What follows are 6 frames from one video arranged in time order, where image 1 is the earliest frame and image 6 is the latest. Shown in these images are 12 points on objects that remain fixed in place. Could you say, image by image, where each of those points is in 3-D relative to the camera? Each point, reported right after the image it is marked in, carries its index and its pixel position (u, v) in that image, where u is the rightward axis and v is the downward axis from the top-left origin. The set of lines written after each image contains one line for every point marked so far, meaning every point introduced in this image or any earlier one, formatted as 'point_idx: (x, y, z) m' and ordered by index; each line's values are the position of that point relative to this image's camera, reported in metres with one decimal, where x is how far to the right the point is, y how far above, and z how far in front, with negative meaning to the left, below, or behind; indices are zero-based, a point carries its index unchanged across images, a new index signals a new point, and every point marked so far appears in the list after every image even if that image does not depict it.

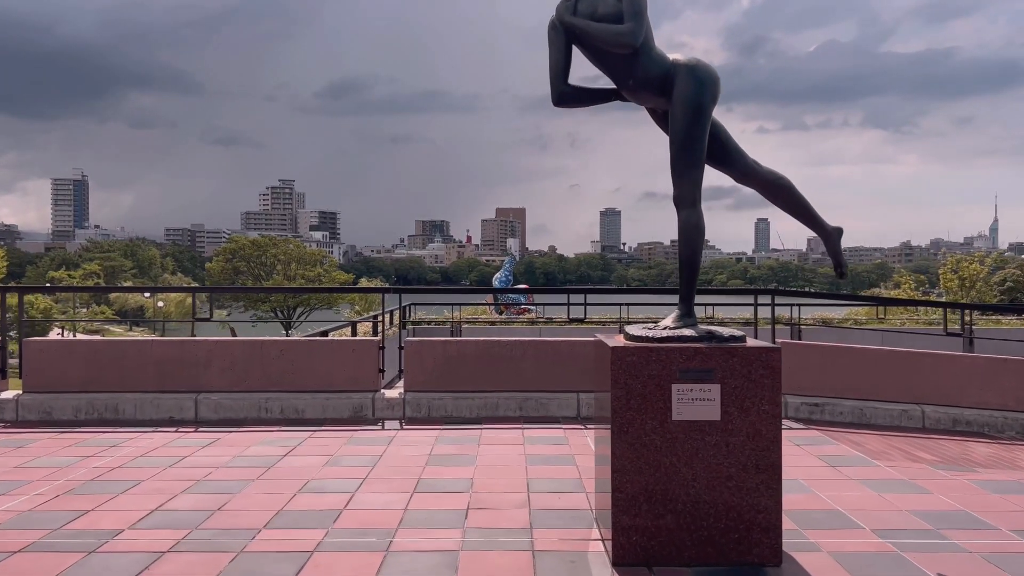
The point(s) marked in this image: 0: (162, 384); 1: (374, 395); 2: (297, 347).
0: (-3.2, -0.9, +7.0) m
1: (-1.2, -1.0, +7.0) m
2: (-1.9, -0.5, +7.0) m
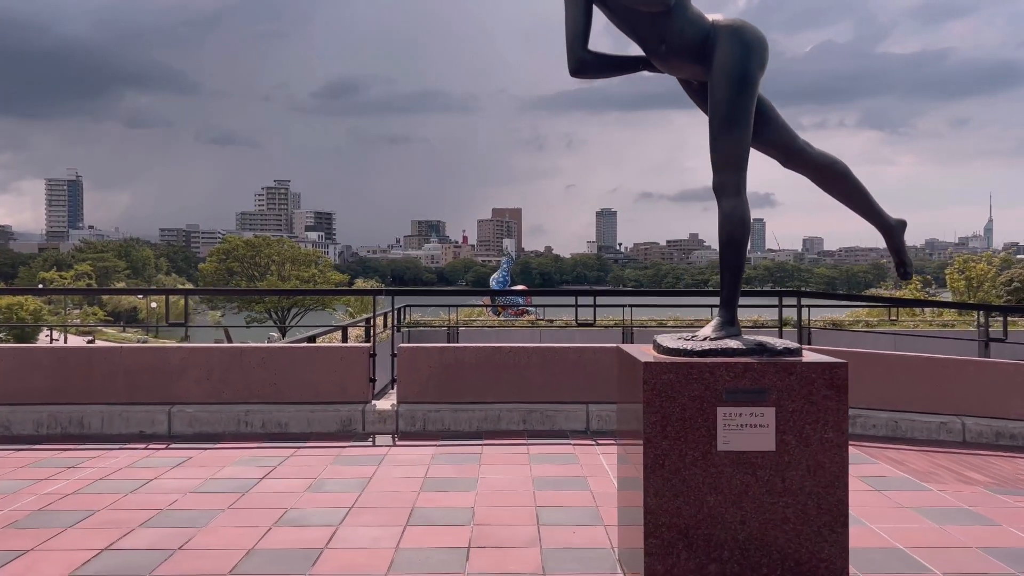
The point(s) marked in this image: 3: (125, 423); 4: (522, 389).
0: (-3.1, -0.9, +6.4) m
1: (-1.2, -1.0, +6.4) m
2: (-1.9, -0.6, +6.4) m
3: (-3.2, -1.1, +6.4) m
4: (+0.1, -0.8, +6.4) m
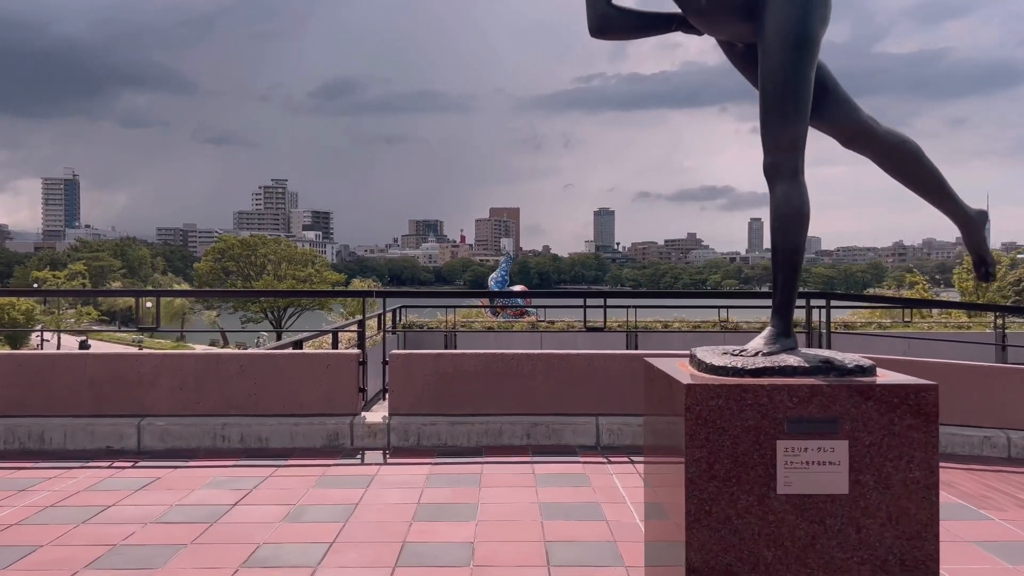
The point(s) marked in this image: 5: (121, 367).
0: (-3.1, -0.9, +5.9) m
1: (-1.2, -1.0, +5.8) m
2: (-1.9, -0.6, +5.9) m
3: (-3.1, -1.1, +5.8) m
4: (+0.1, -0.8, +5.8) m
5: (-2.9, -0.6, +5.9) m
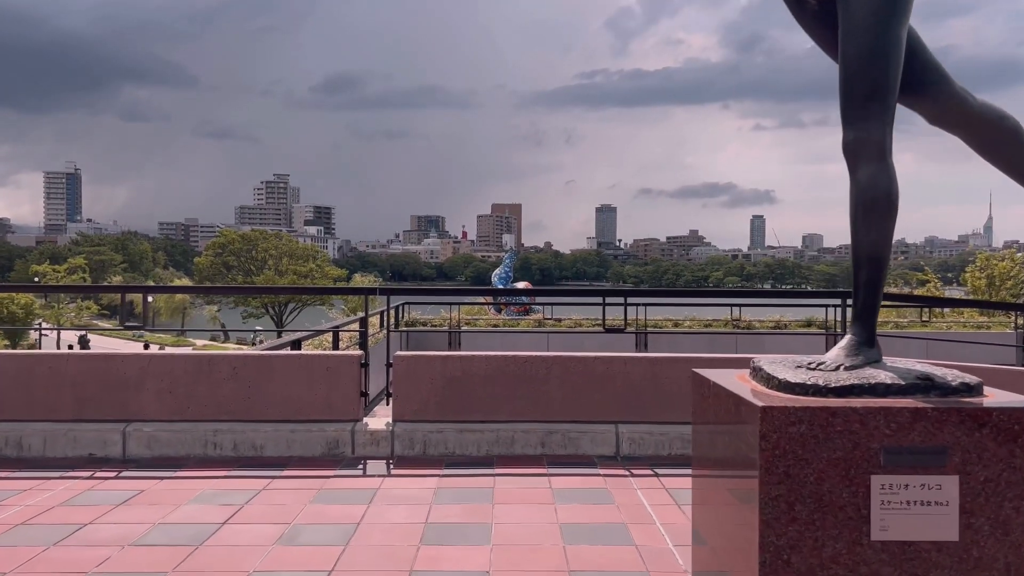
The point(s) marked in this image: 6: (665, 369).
0: (-3.0, -0.9, +5.5) m
1: (-1.1, -1.0, +5.4) m
2: (-1.8, -0.5, +5.5) m
3: (-3.1, -1.1, +5.4) m
4: (+0.2, -0.8, +5.4) m
5: (-2.9, -0.6, +5.5) m
6: (+1.1, -0.6, +5.4) m
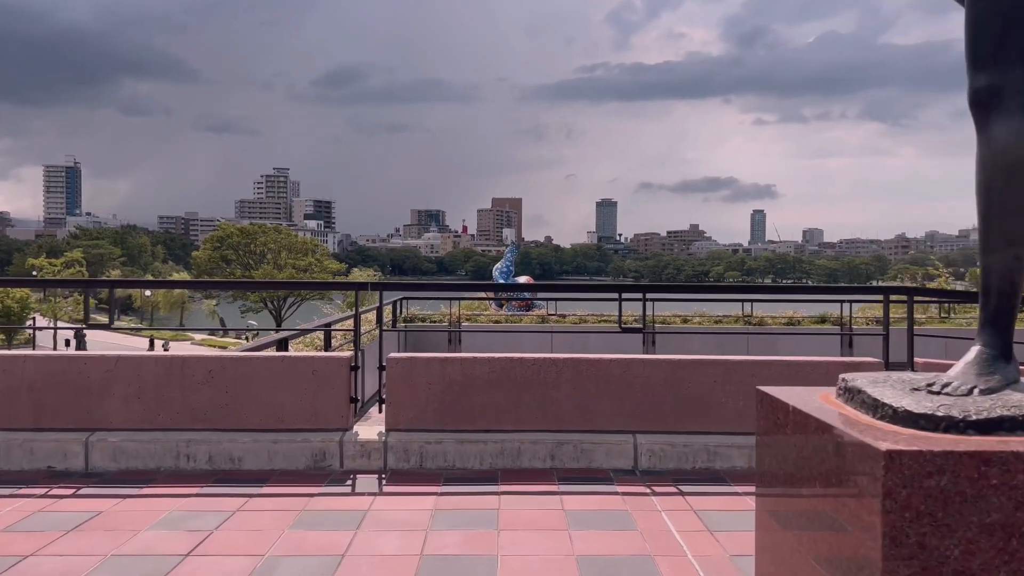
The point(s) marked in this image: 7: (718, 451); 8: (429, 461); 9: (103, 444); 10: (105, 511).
0: (-3.0, -0.8, +4.9) m
1: (-1.1, -0.9, +4.9) m
2: (-1.8, -0.5, +4.9) m
3: (-3.0, -1.0, +4.9) m
4: (+0.2, -0.8, +4.9) m
5: (-2.8, -0.5, +4.9) m
6: (+1.1, -0.5, +4.9) m
7: (+1.3, -1.0, +4.8) m
8: (-0.5, -1.1, +4.8) m
9: (-2.6, -1.0, +4.8) m
10: (-2.1, -1.2, +4.1) m
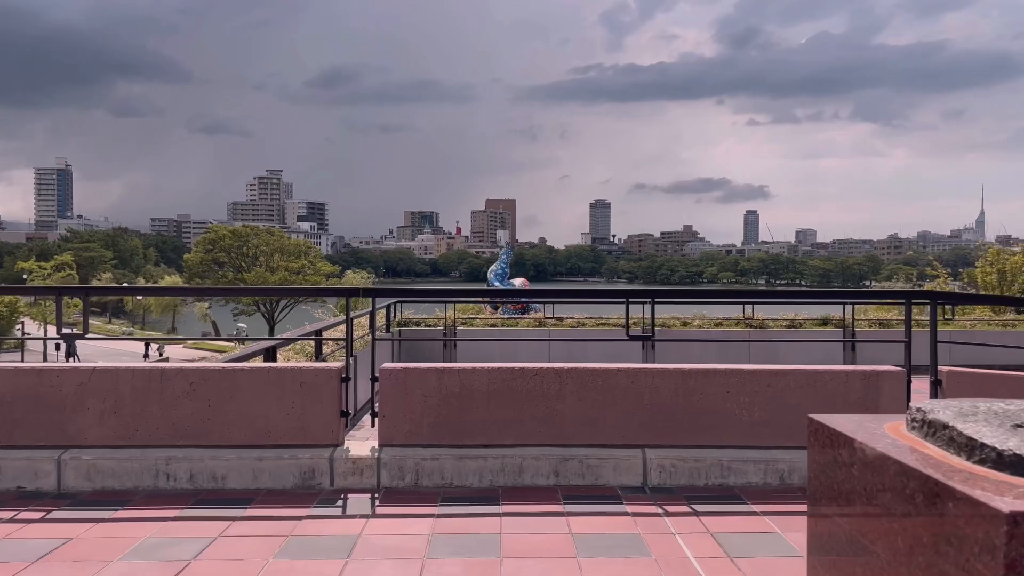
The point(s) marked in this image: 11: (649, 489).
0: (-3.0, -0.9, +4.6) m
1: (-1.1, -1.0, +4.6) m
2: (-1.8, -0.5, +4.6) m
3: (-3.0, -1.1, +4.5) m
4: (+0.2, -0.8, +4.6) m
5: (-2.8, -0.6, +4.6) m
6: (+1.1, -0.6, +4.6) m
7: (+1.3, -1.0, +4.6) m
8: (-0.5, -1.1, +4.5) m
9: (-2.5, -1.0, +4.5) m
10: (-2.1, -1.2, +3.8) m
11: (+0.8, -1.2, +4.5) m
